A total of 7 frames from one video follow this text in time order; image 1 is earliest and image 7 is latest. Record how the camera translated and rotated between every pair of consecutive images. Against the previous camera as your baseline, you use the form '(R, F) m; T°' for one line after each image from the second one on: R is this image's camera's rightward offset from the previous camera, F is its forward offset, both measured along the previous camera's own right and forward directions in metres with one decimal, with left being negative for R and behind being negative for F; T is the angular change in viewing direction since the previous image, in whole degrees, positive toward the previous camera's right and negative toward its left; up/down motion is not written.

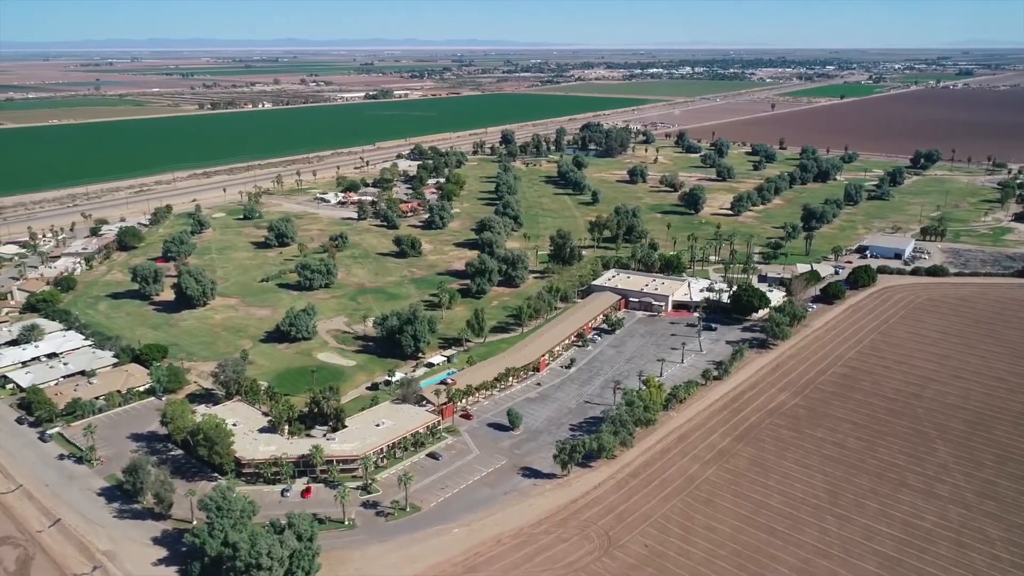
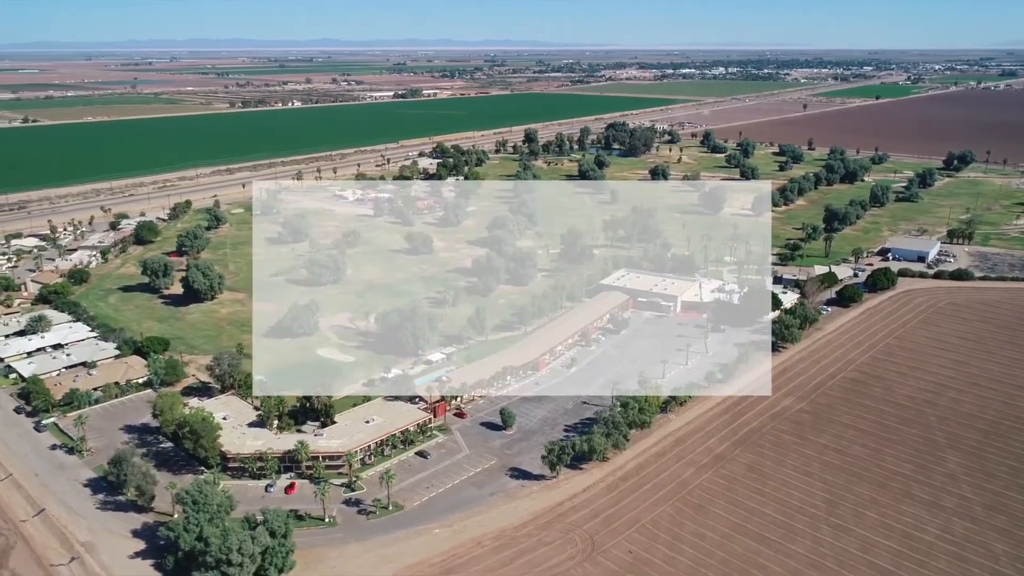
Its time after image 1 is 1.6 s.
(+1.5, +0.7) m; -2°
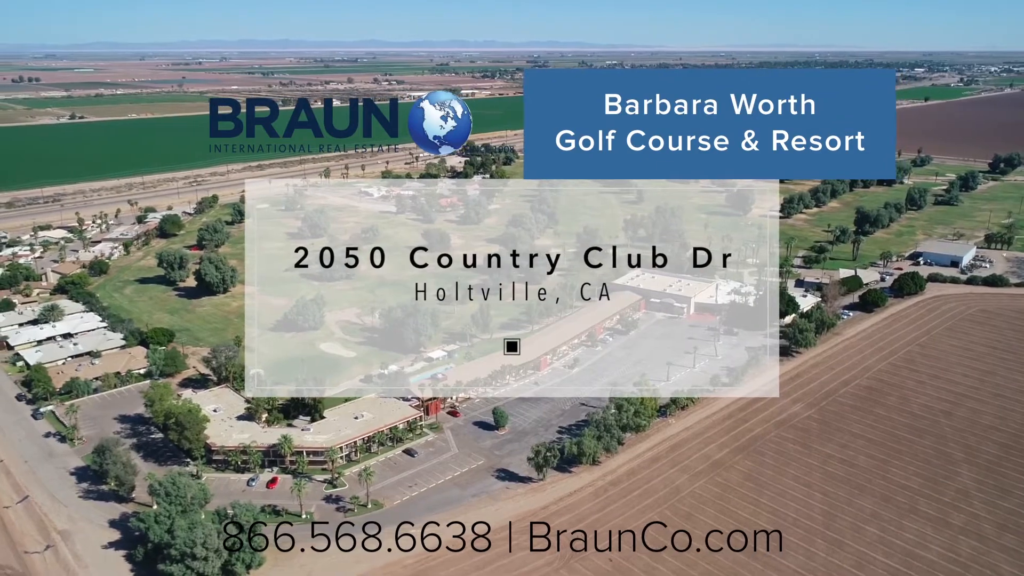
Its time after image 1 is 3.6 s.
(+1.9, +0.8) m; -3°
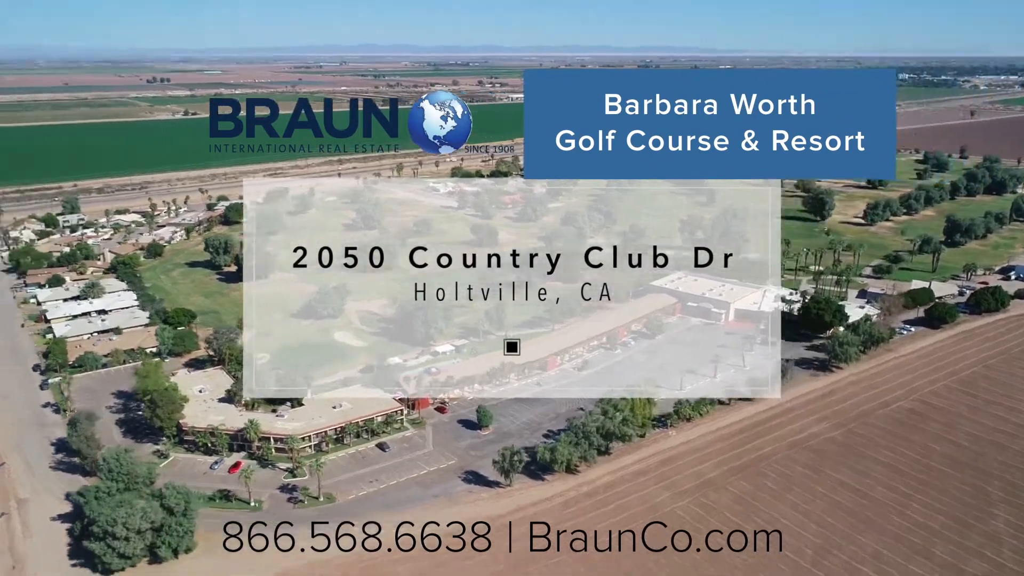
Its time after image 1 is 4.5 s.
(+4.5, +2.2) m; -8°
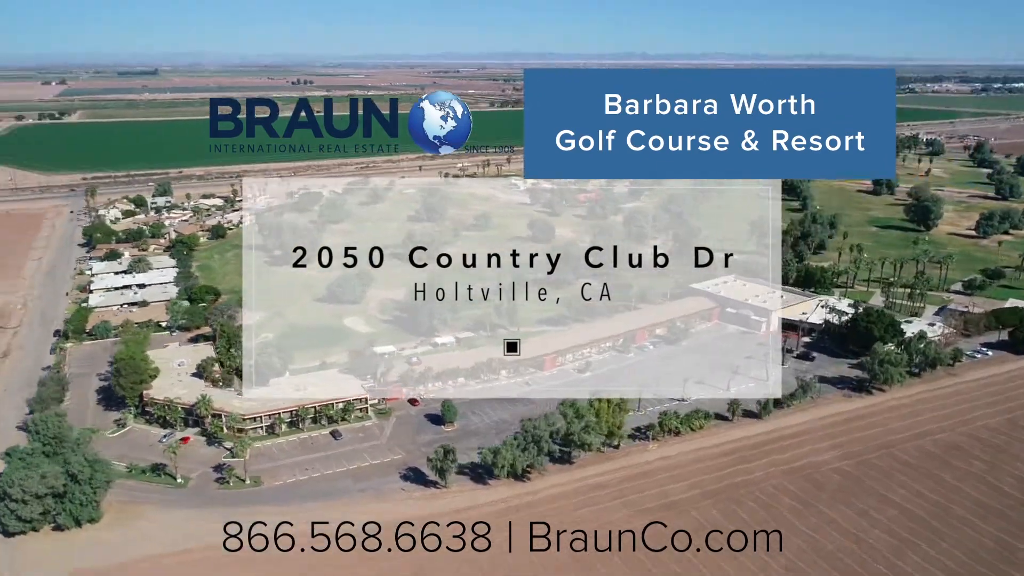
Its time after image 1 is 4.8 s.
(+5.7, +2.8) m; -9°
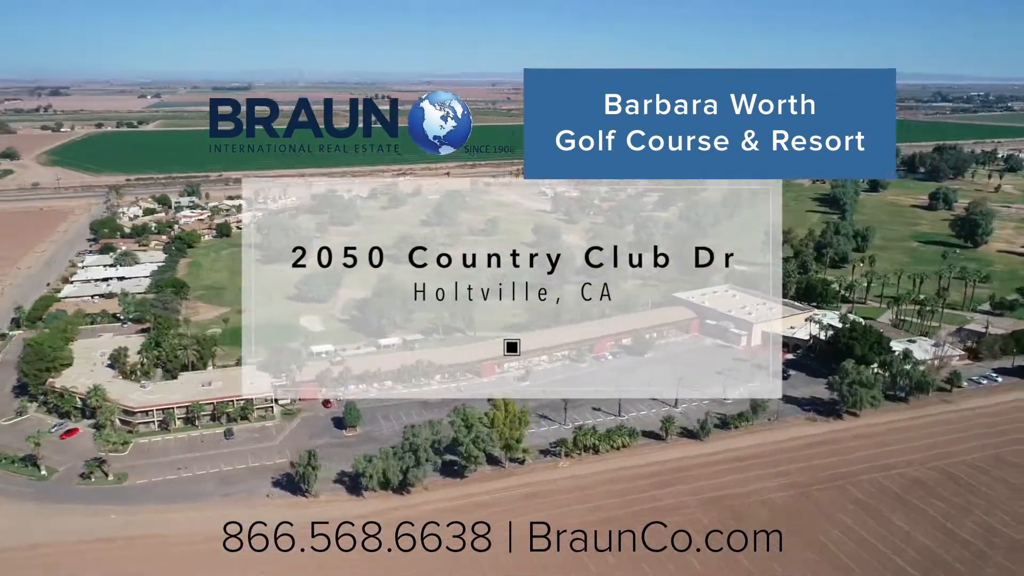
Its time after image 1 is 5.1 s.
(+5.8, +2.7) m; -6°
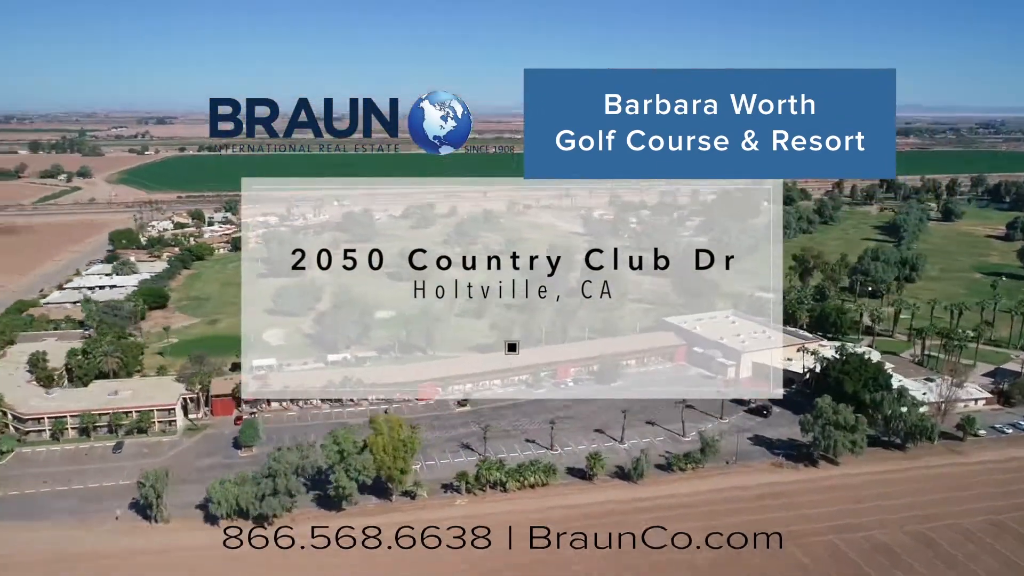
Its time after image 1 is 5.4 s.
(+5.4, +3.3) m; -6°
